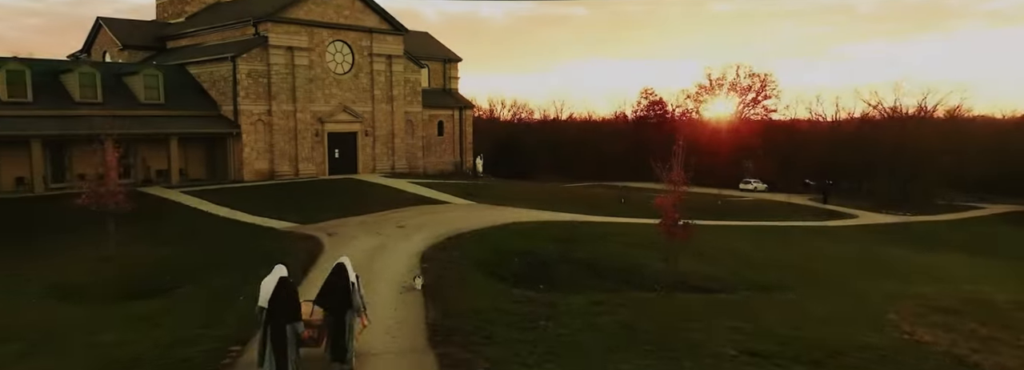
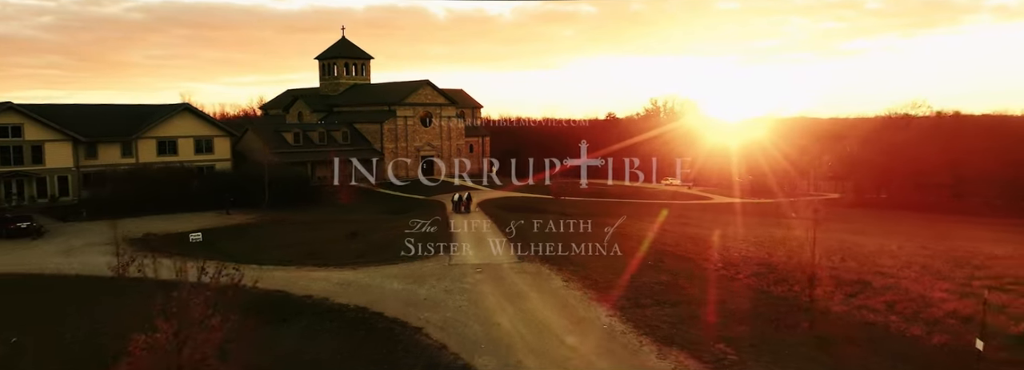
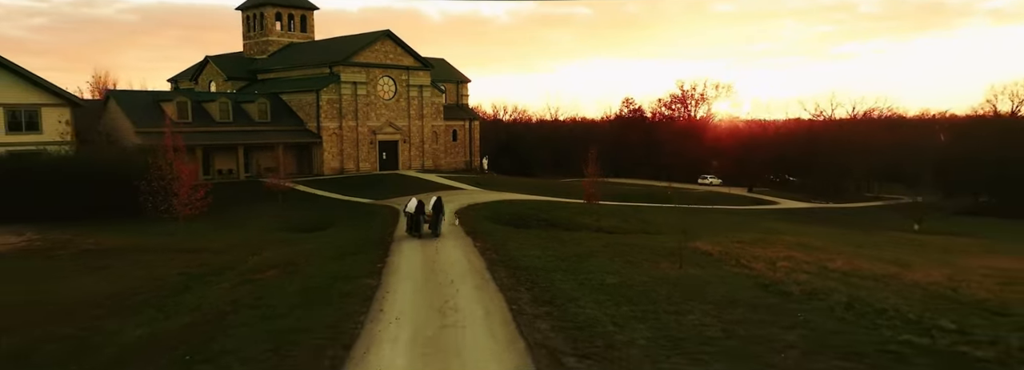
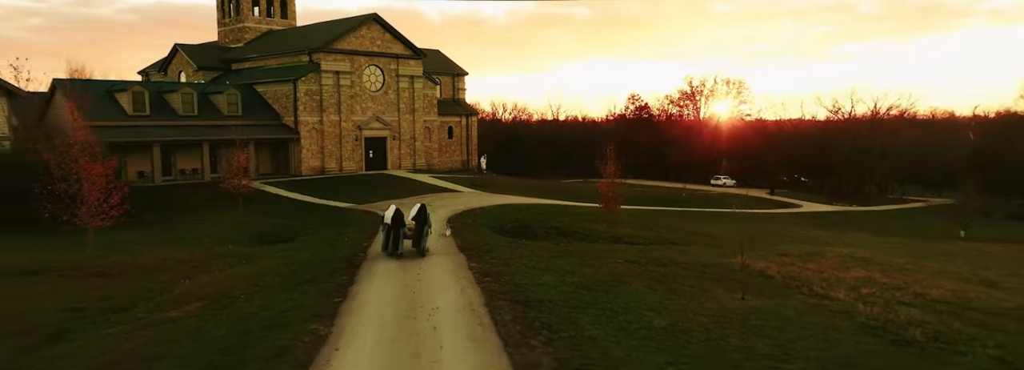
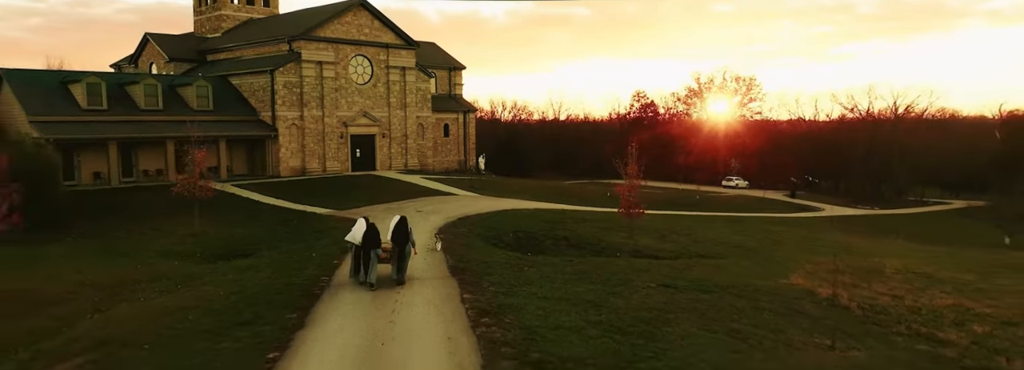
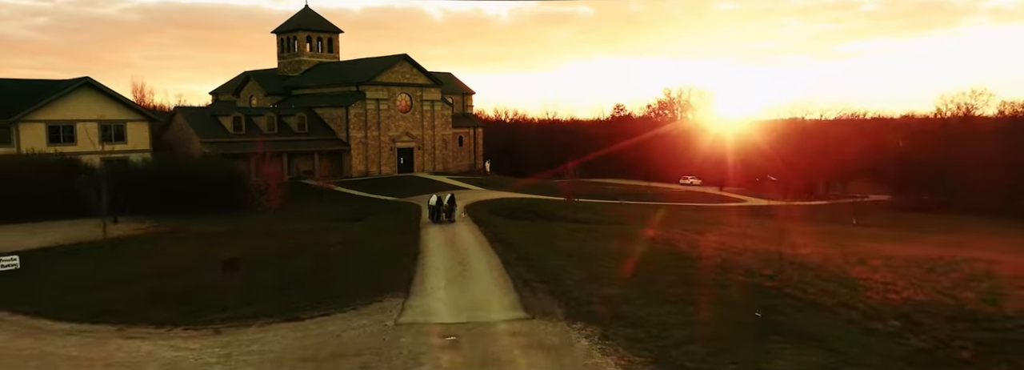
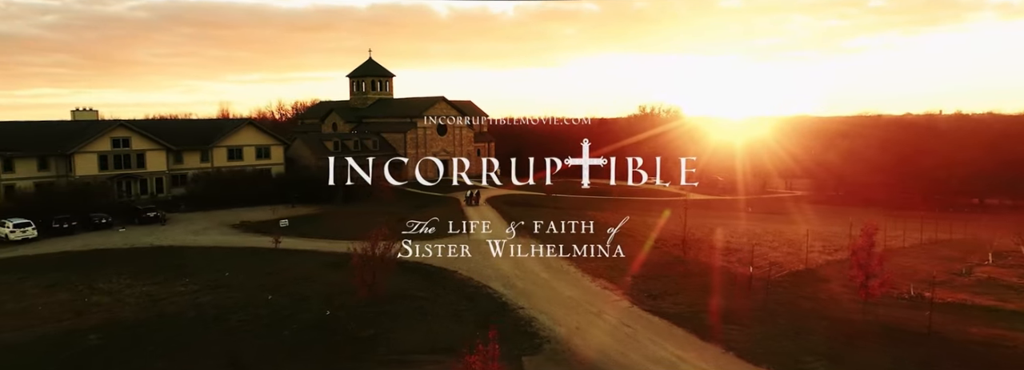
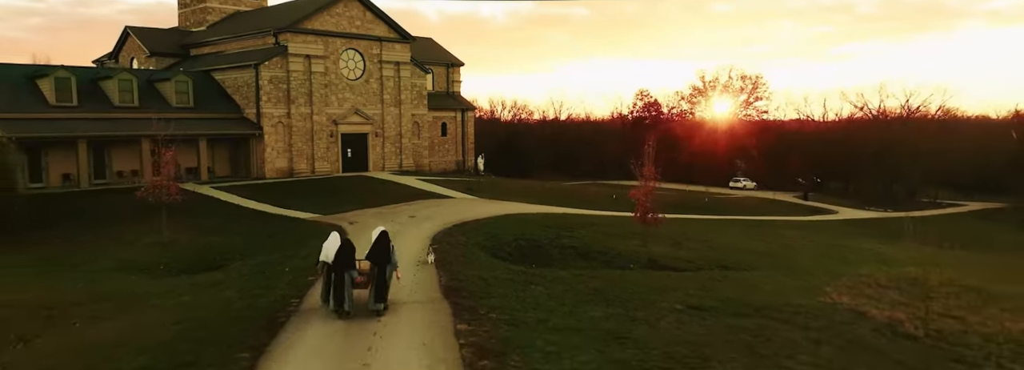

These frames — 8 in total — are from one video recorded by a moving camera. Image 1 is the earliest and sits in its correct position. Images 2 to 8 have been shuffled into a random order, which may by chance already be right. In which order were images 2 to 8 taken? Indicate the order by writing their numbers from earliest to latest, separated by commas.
8, 5, 4, 3, 6, 2, 7
